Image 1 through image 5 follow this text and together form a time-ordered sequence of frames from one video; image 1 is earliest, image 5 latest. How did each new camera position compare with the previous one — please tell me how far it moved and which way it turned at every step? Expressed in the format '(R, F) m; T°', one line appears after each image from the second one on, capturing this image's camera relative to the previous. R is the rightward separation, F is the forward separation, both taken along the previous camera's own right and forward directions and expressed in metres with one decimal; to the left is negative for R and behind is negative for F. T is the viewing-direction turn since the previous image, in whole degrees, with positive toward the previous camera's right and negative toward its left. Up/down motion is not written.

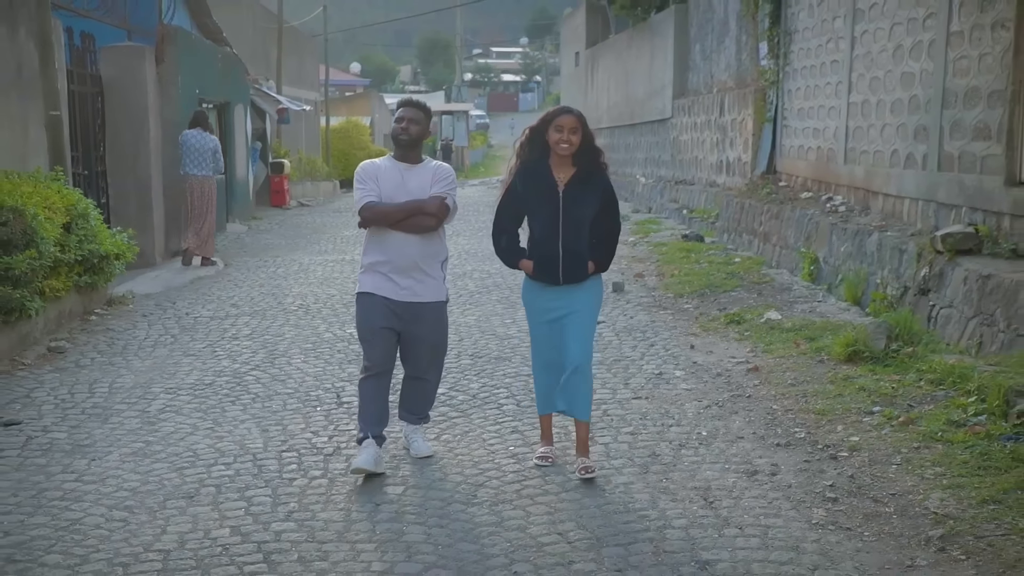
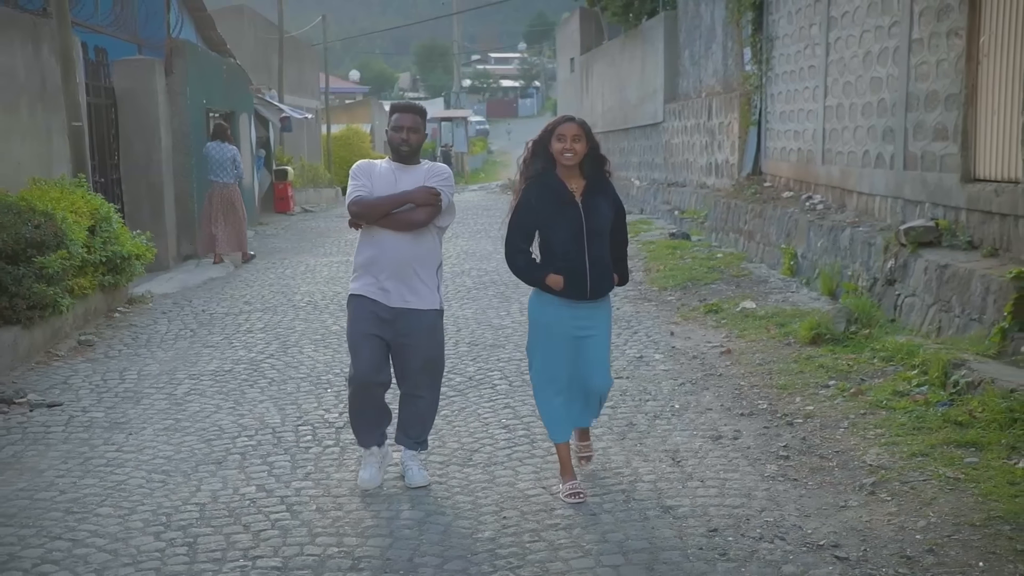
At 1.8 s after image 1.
(+0.1, -0.6) m; 0°
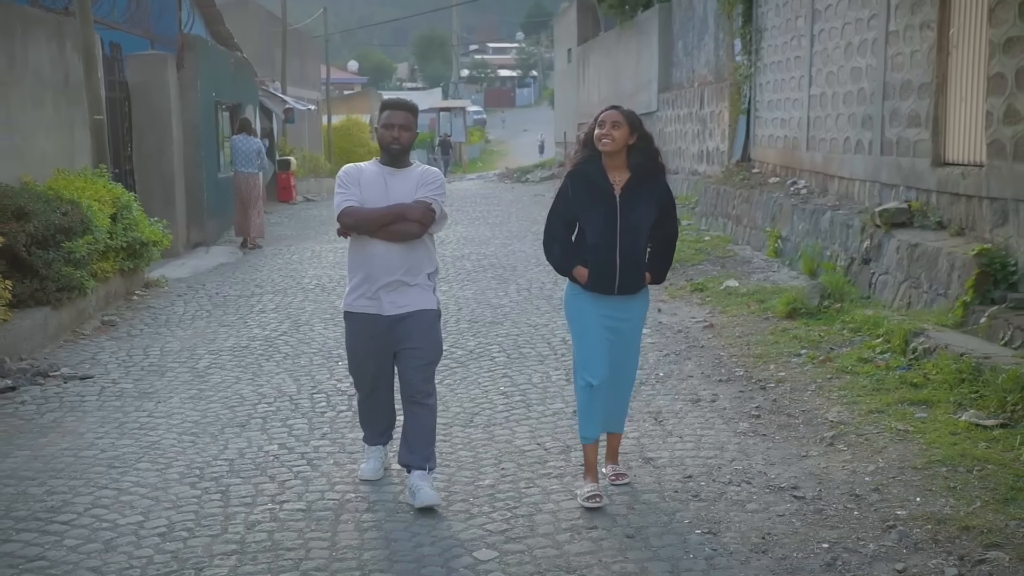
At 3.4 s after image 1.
(0.0, -0.5) m; 0°
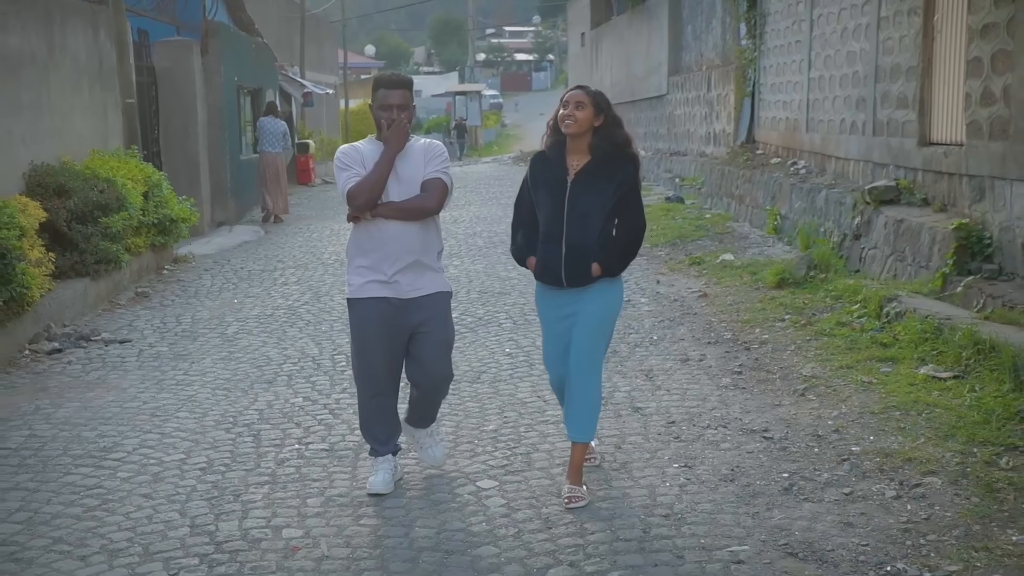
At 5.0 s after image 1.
(+0.1, -0.5) m; -1°
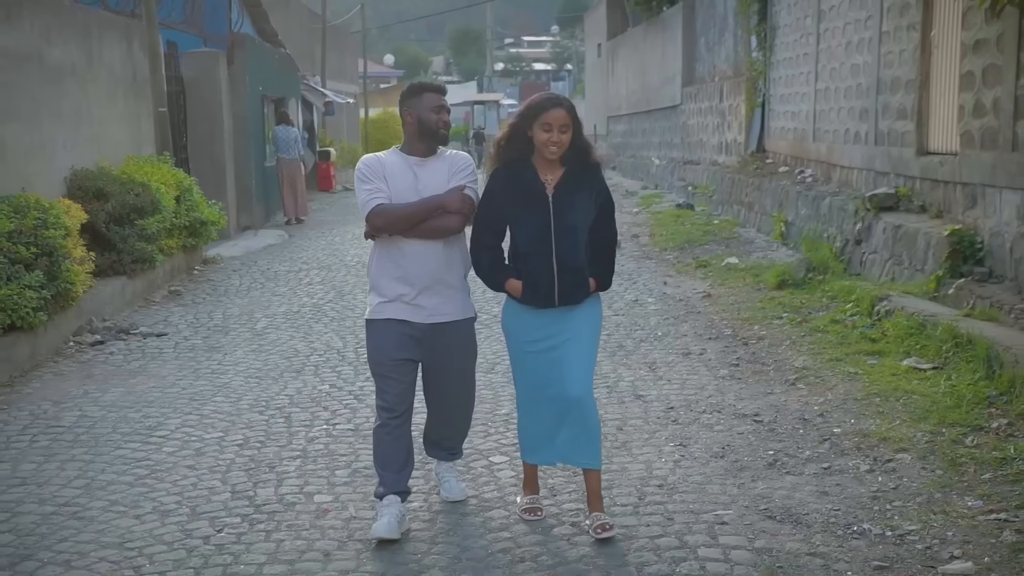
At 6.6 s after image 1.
(0.0, -0.4) m; -1°
